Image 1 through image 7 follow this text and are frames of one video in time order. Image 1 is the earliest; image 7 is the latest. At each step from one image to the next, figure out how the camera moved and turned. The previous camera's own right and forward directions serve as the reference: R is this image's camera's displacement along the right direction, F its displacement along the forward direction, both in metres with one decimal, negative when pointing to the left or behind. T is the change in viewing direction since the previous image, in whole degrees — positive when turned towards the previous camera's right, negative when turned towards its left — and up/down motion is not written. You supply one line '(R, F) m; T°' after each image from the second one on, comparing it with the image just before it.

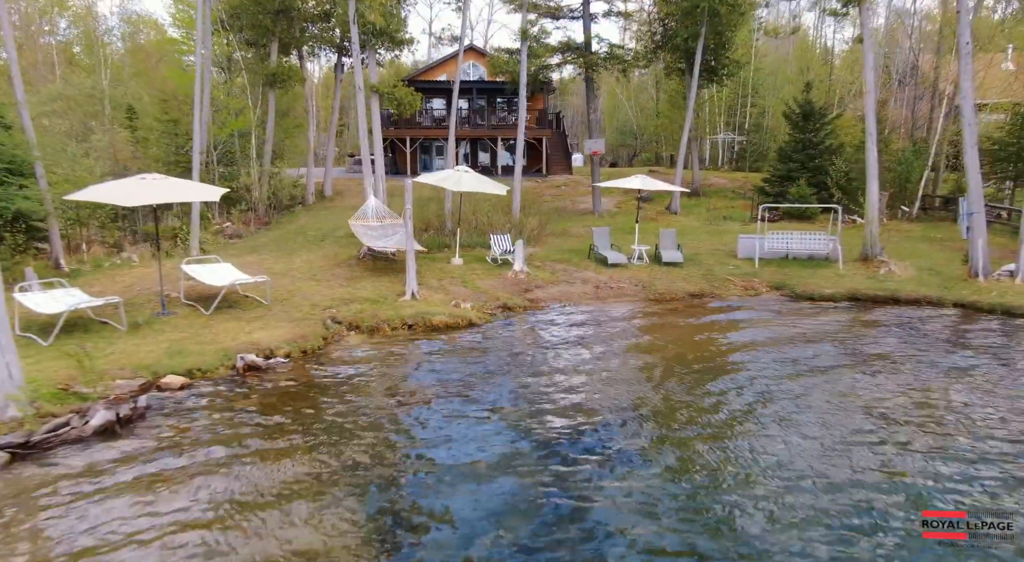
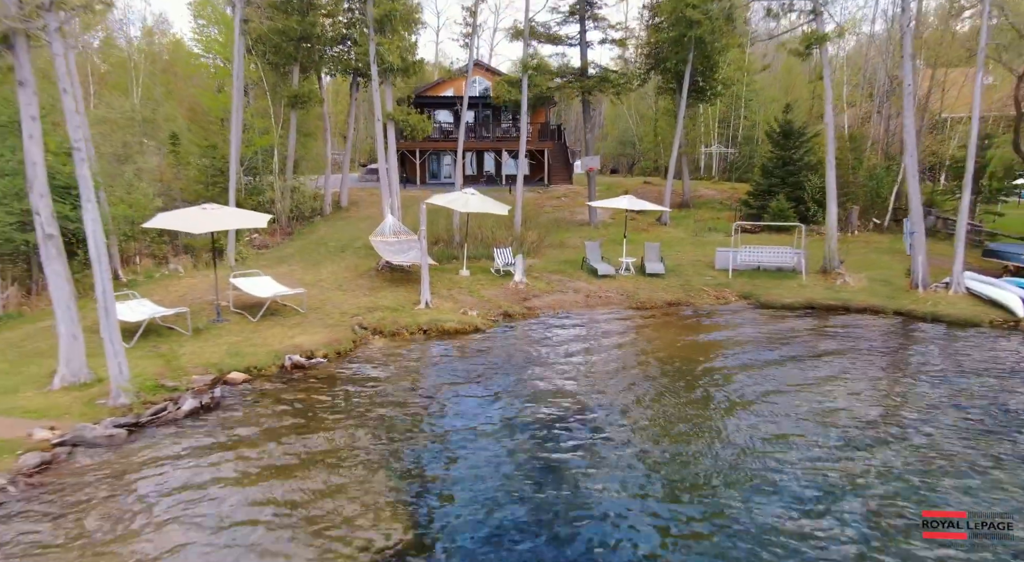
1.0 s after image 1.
(+0.1, -2.1) m; -1°
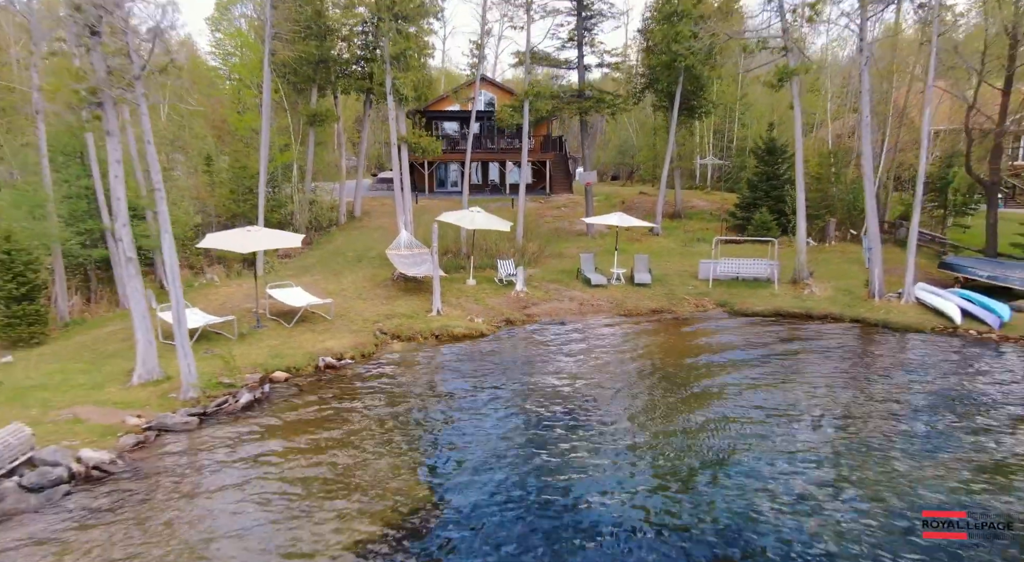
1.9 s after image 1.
(+0.1, -2.0) m; 0°
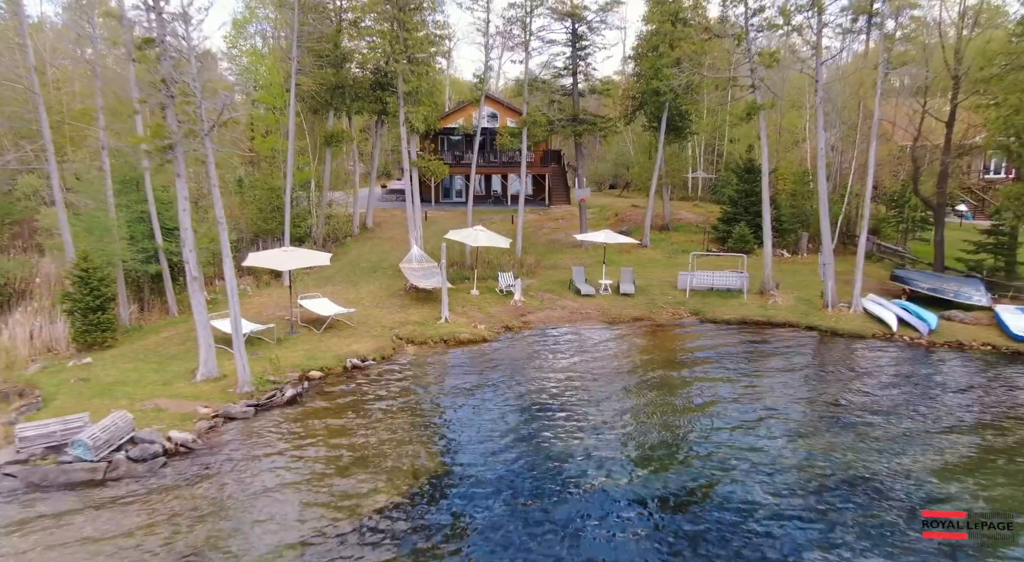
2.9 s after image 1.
(+0.2, -2.6) m; 0°
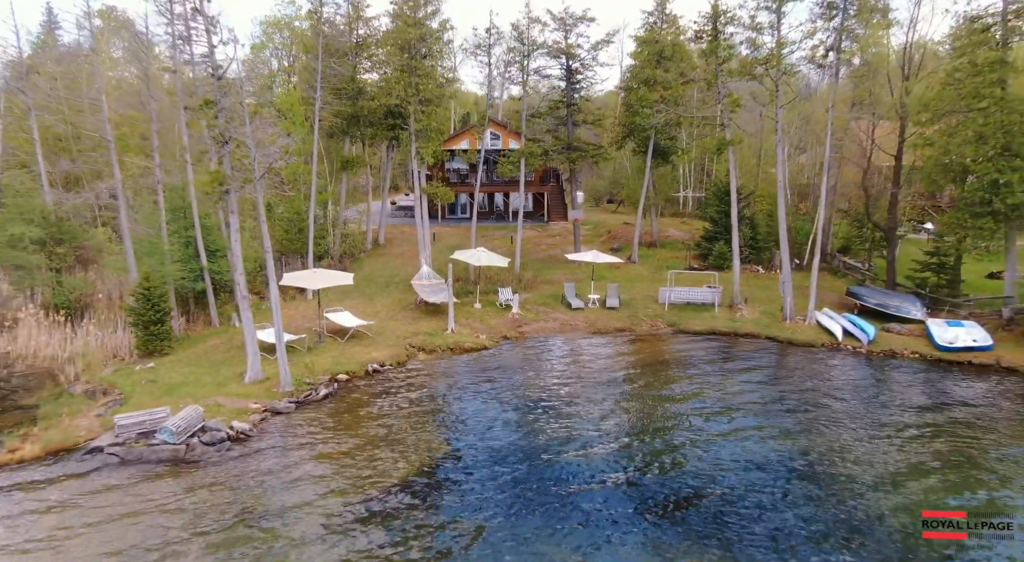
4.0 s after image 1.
(+0.2, -3.0) m; 0°
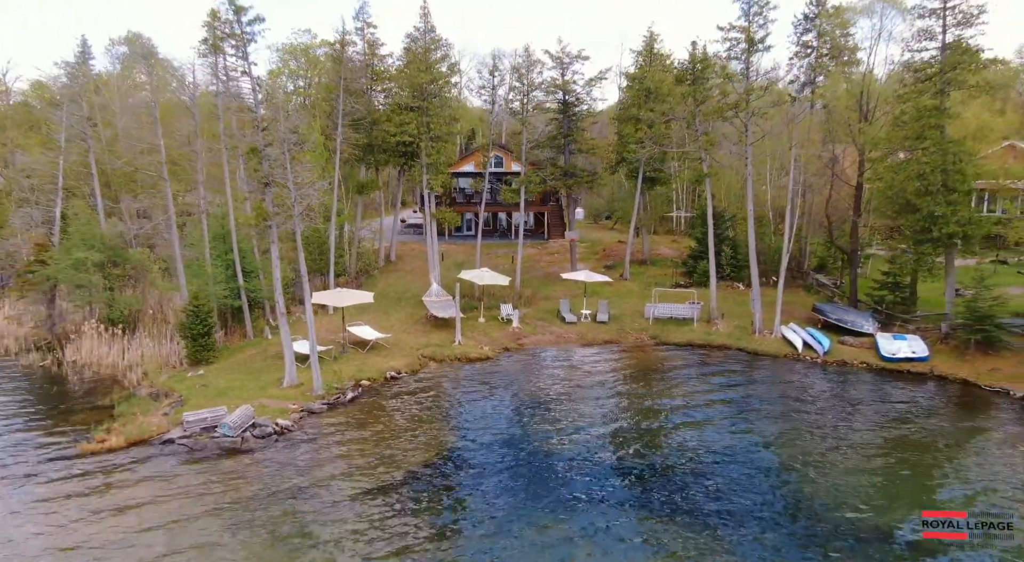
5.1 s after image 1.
(+0.2, -3.0) m; 0°
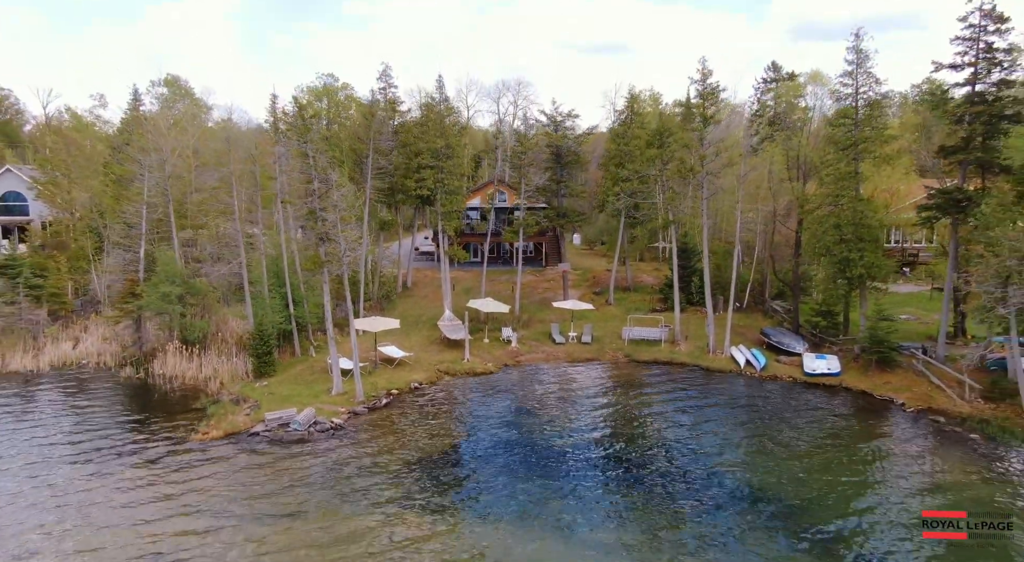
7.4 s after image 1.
(+0.3, -6.0) m; 0°
